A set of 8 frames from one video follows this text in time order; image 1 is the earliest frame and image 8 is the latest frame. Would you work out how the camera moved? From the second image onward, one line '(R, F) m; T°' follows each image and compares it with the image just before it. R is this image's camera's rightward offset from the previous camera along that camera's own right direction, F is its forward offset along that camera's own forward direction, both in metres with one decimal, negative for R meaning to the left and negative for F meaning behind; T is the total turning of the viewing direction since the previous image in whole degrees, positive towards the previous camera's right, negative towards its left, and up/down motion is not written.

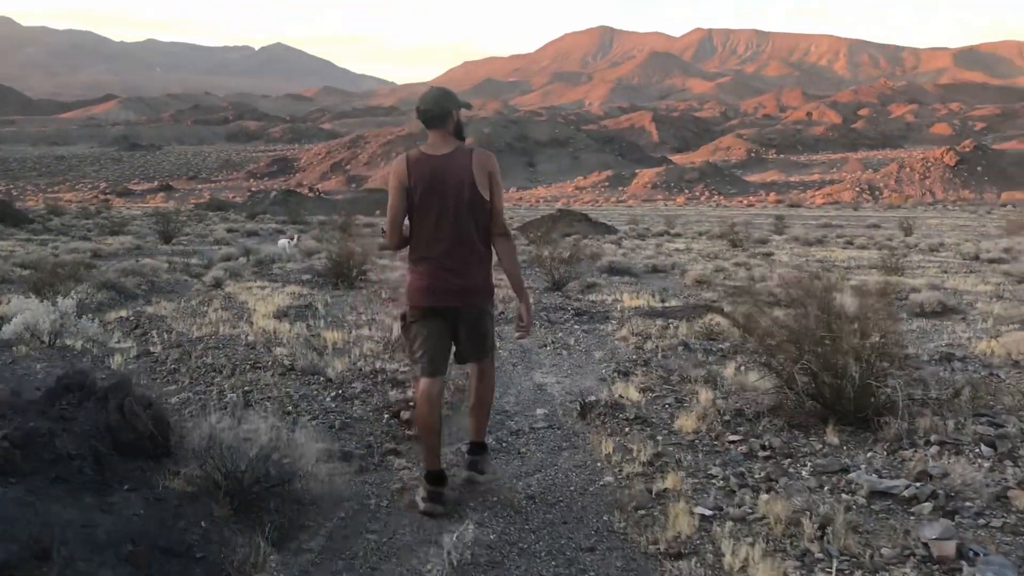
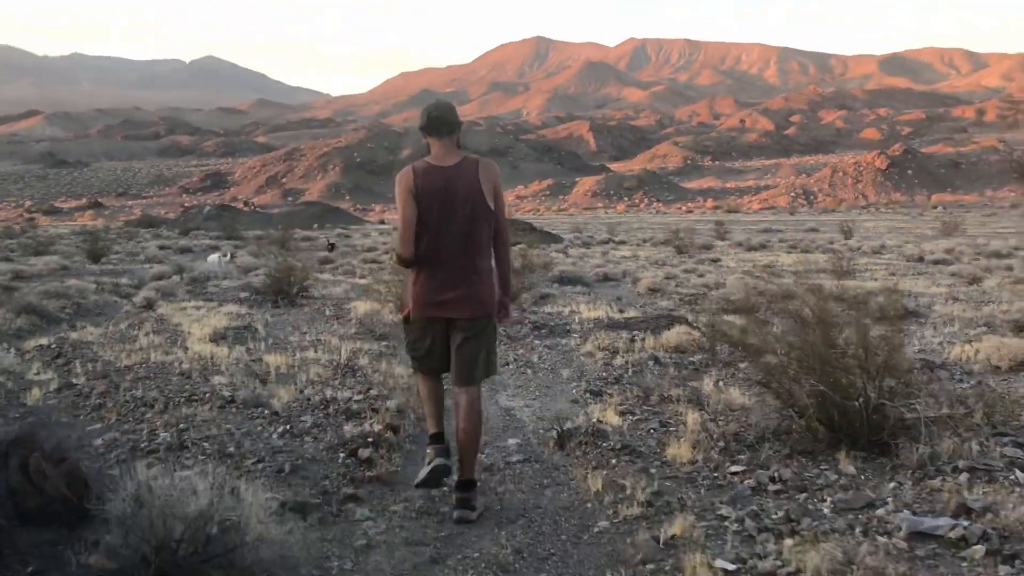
(-0.1, +0.6) m; +3°
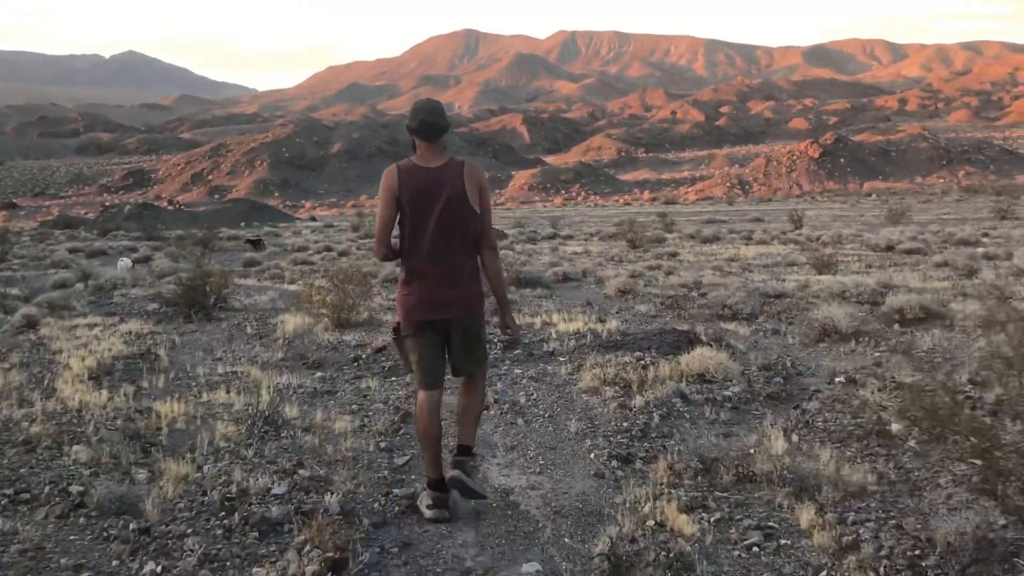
(-0.3, +2.0) m; +4°
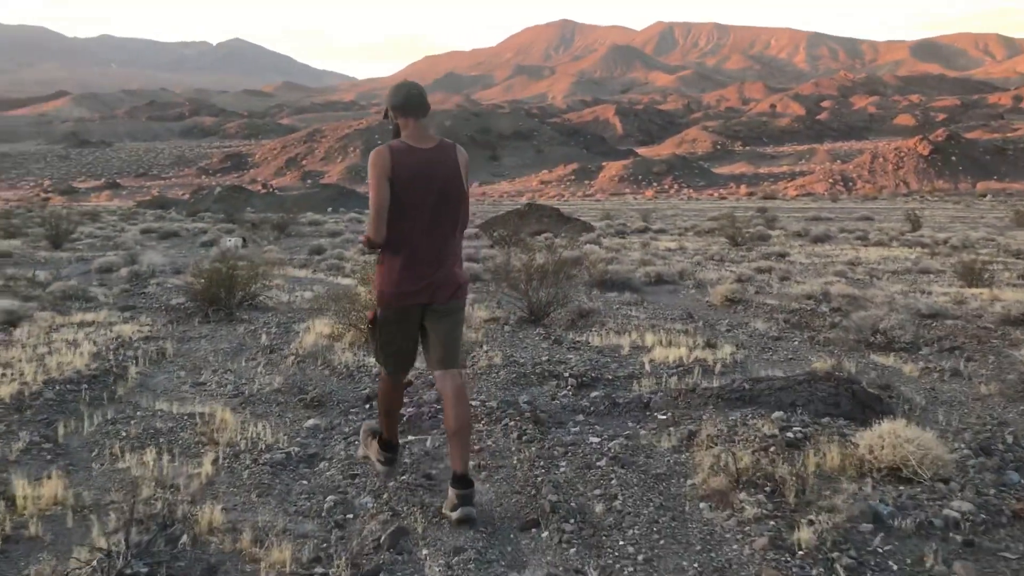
(0.0, +2.4) m; -5°
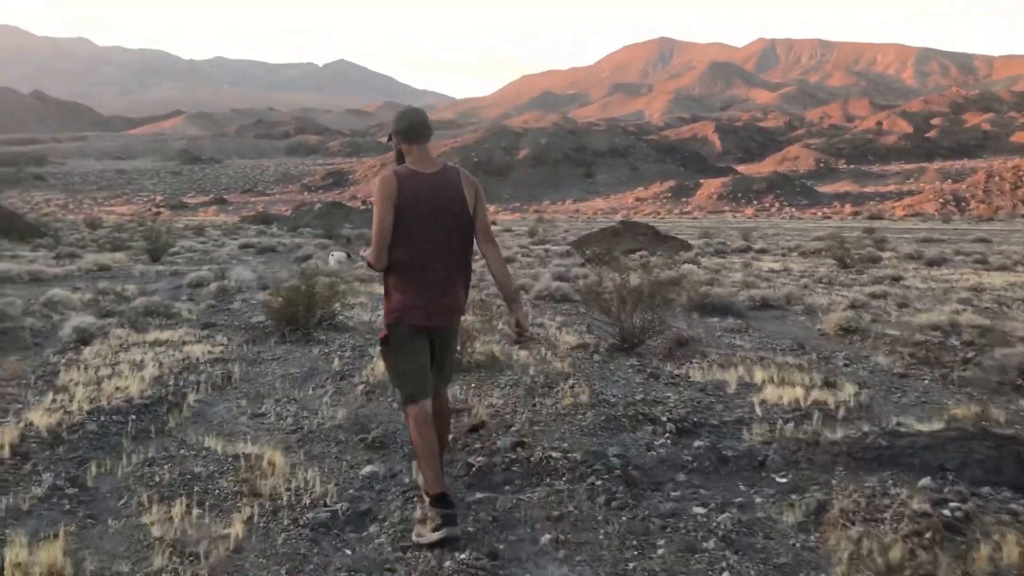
(0.0, +0.7) m; -5°
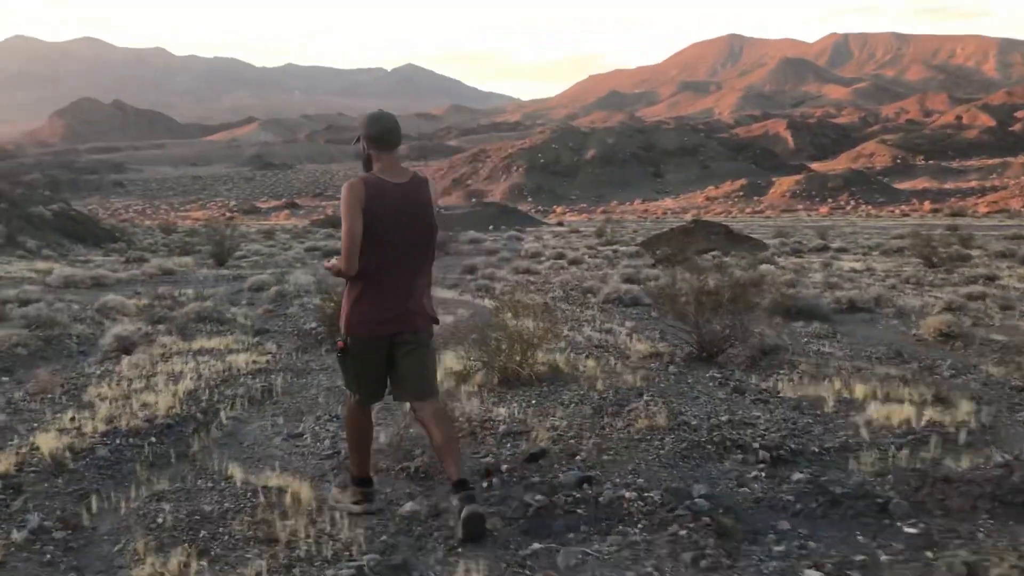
(0.0, +0.7) m; -4°
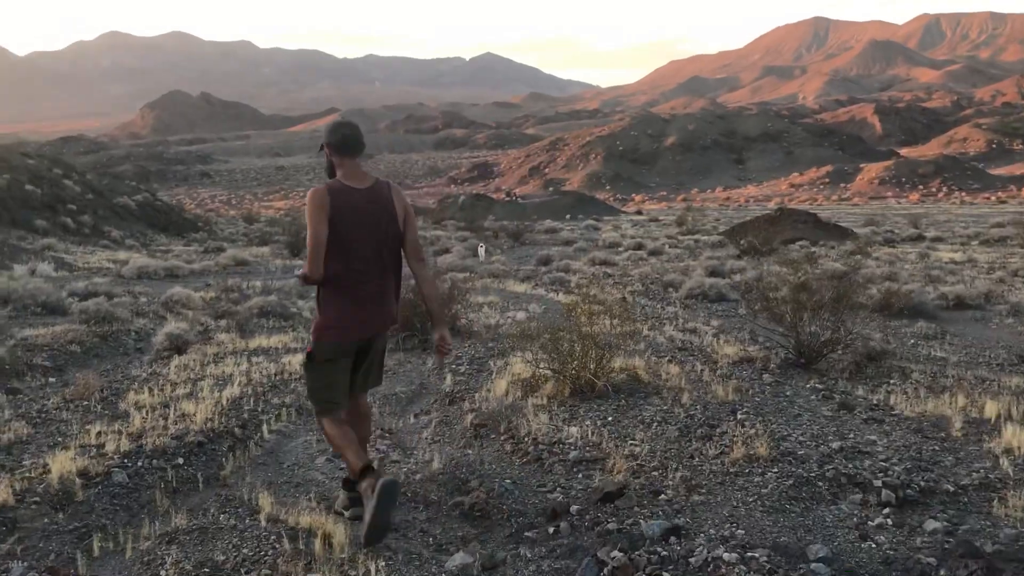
(0.0, +0.7) m; -4°
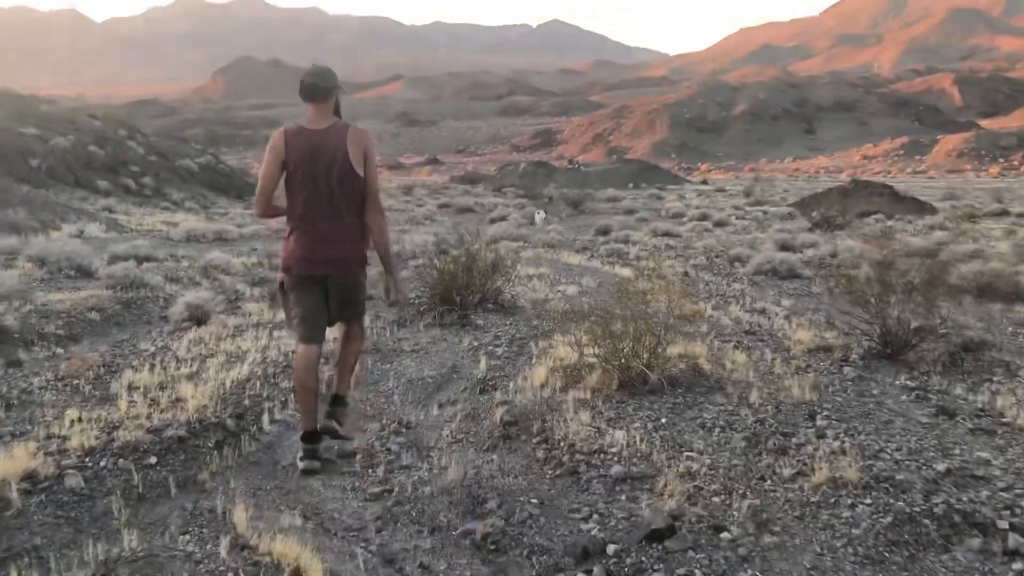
(+0.1, +0.8) m; -4°
